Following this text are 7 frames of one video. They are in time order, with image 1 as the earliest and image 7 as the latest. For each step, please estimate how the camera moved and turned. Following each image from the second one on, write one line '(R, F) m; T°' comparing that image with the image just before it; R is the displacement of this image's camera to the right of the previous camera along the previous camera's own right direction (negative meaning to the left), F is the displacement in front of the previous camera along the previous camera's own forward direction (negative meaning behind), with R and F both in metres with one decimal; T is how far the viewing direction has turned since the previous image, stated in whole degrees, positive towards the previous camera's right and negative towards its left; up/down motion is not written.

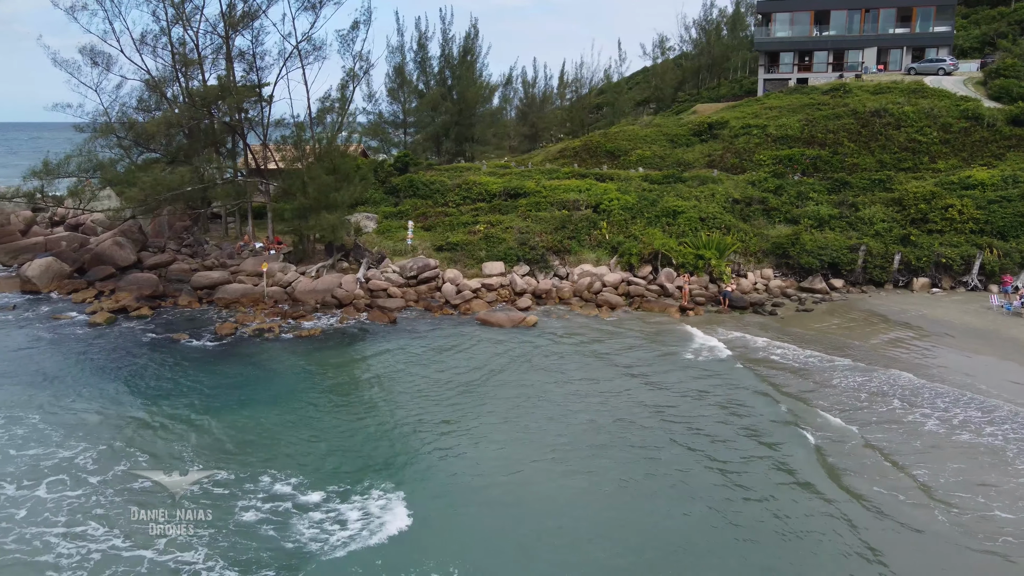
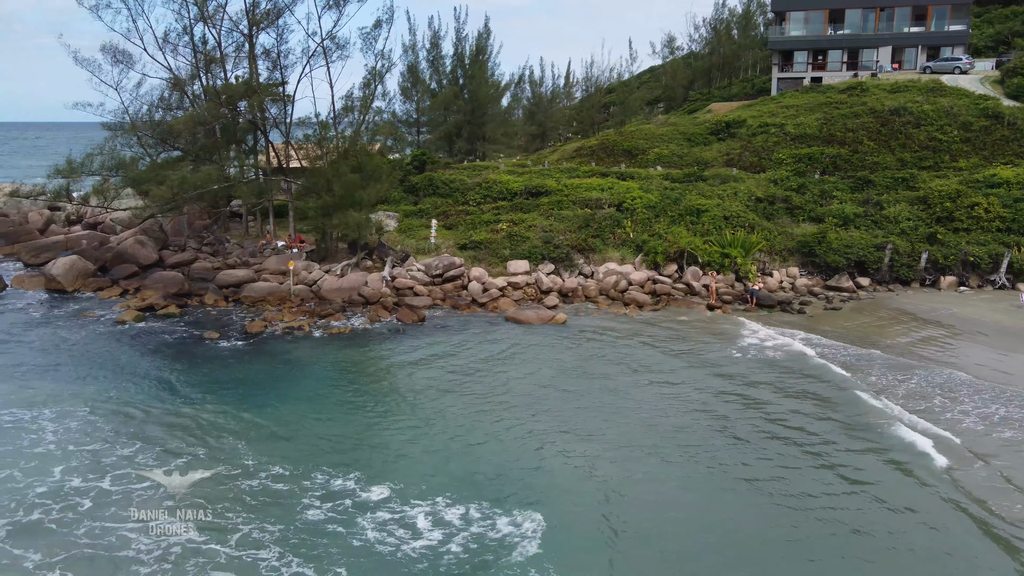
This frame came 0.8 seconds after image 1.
(-0.7, 0.0) m; 0°
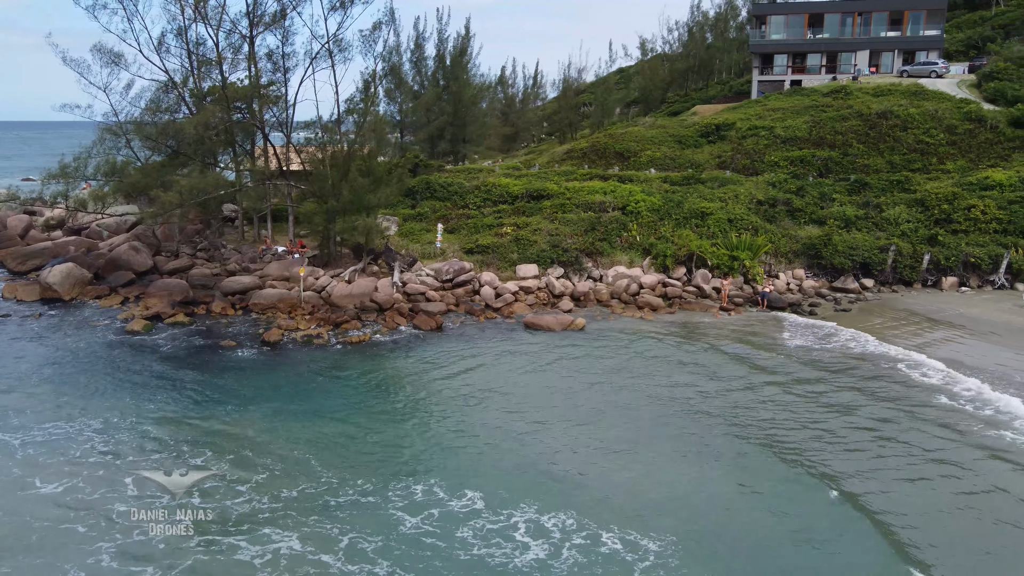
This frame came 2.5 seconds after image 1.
(-1.4, +0.1) m; +3°
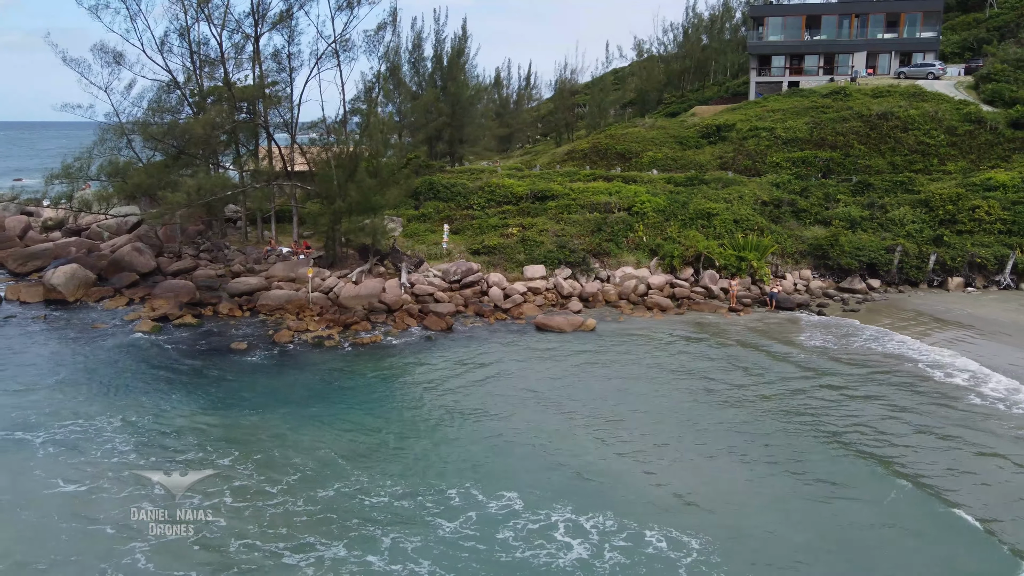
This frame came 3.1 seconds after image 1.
(-0.5, +0.1) m; +1°
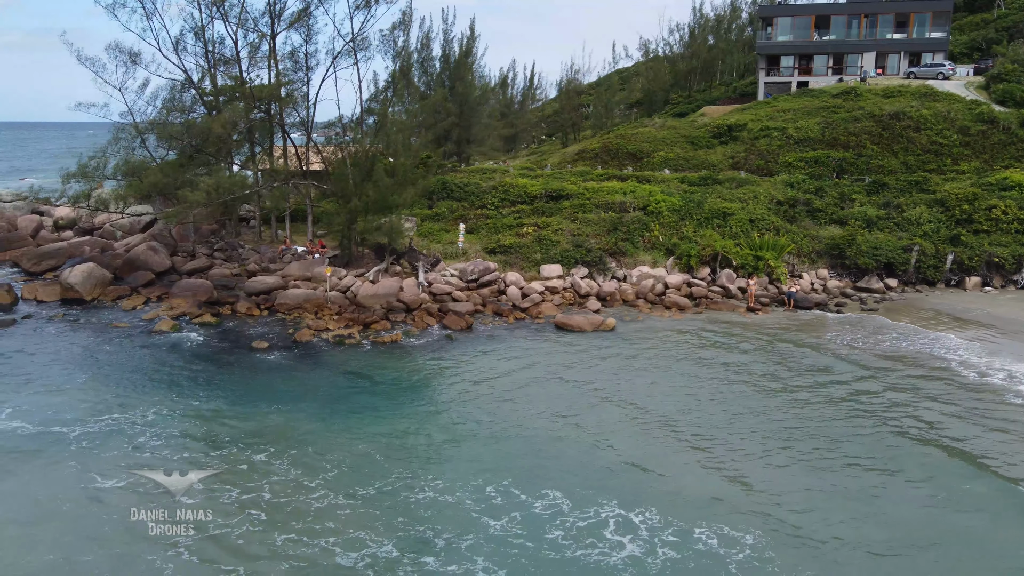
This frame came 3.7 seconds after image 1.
(-0.5, 0.0) m; 0°
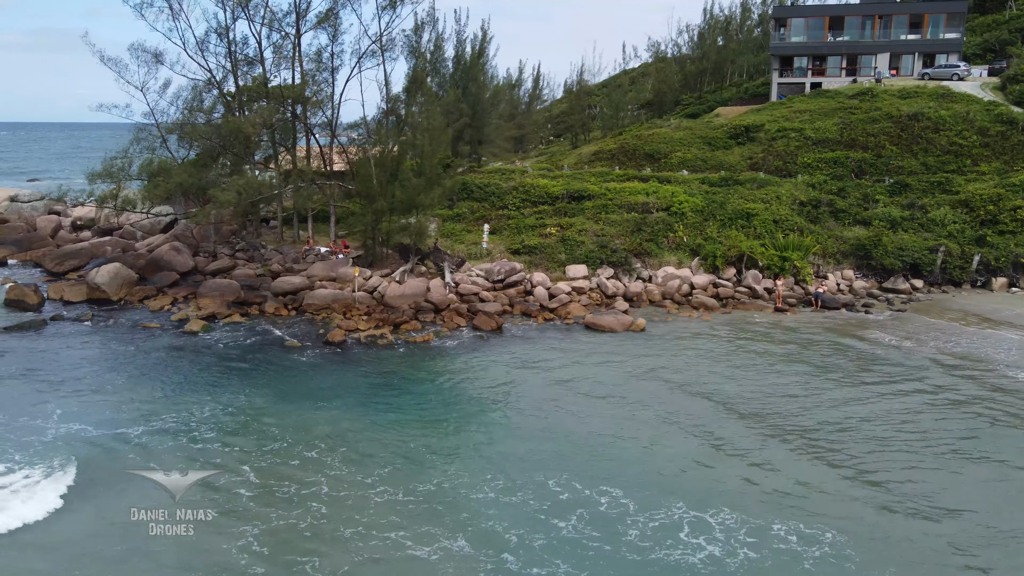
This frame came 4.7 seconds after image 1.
(-0.7, 0.0) m; 0°
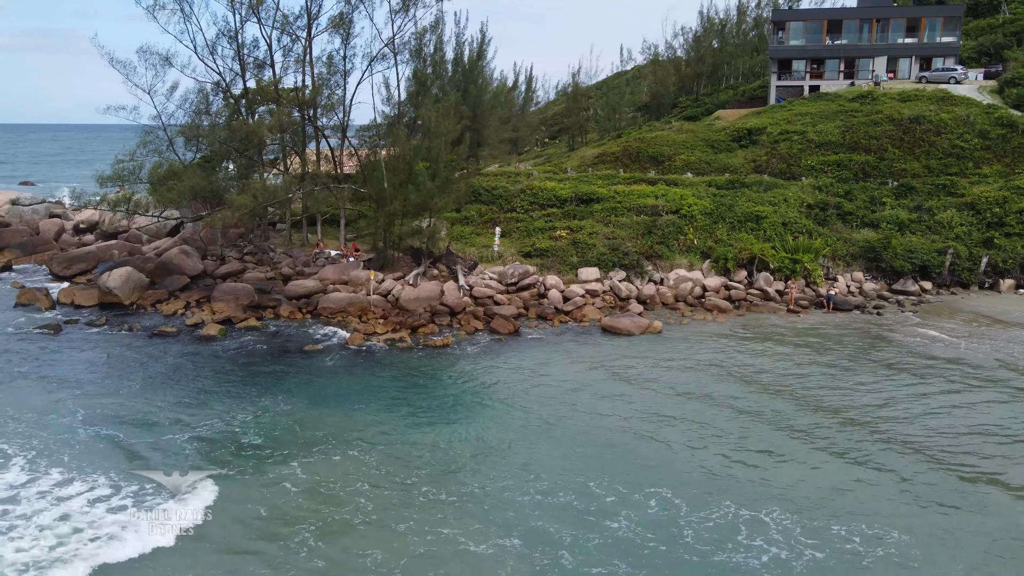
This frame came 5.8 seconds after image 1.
(-0.7, 0.0) m; +1°
